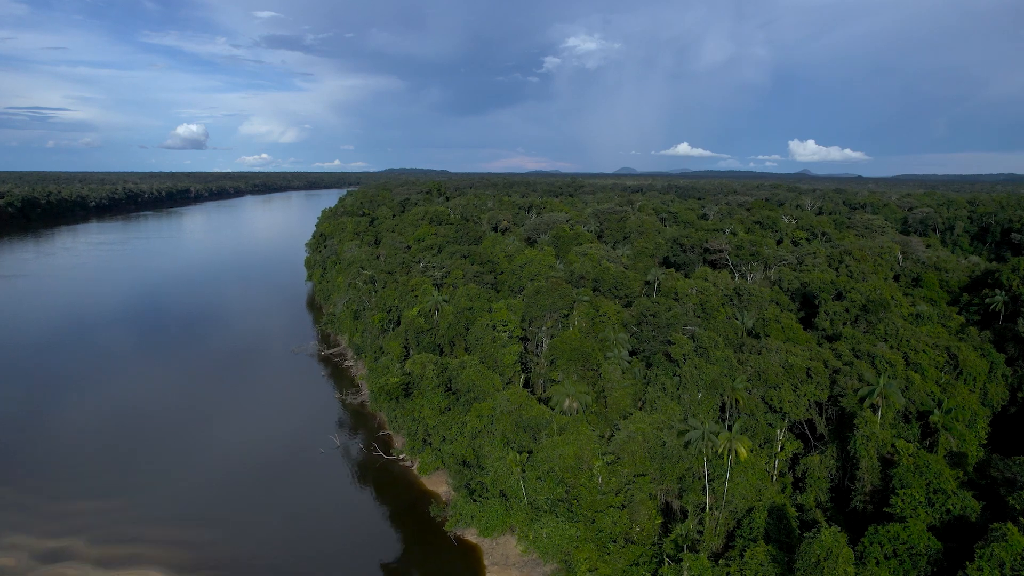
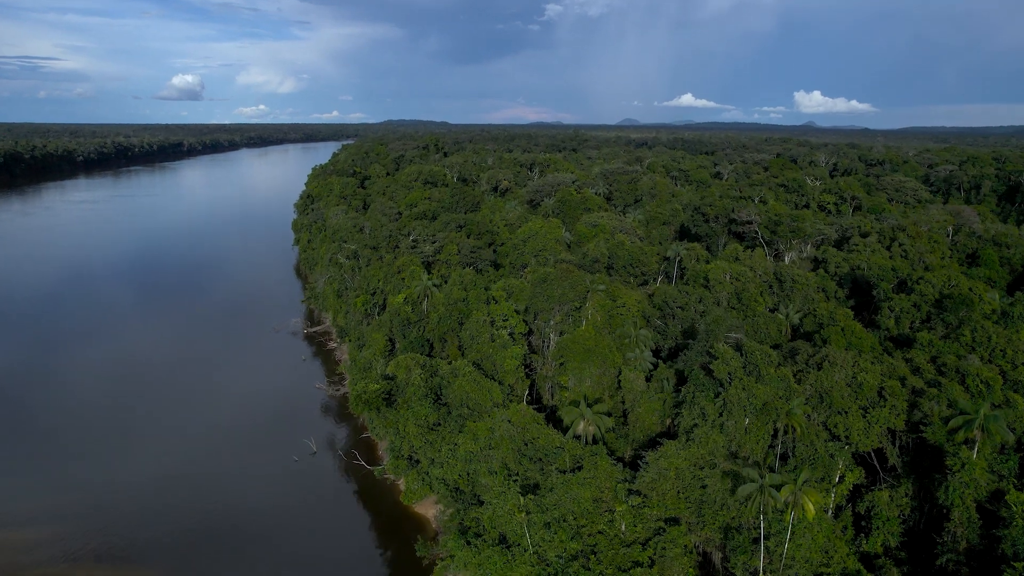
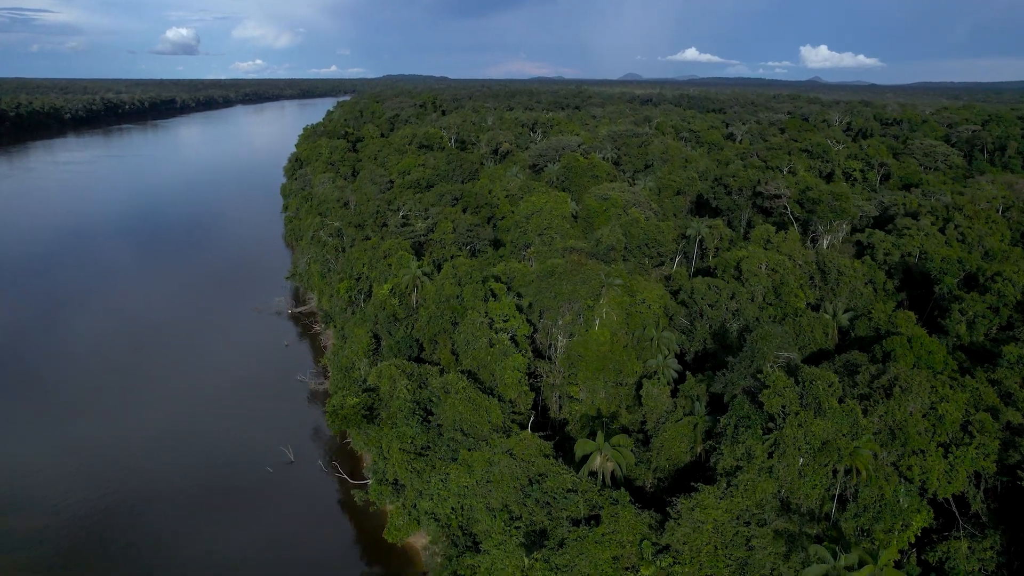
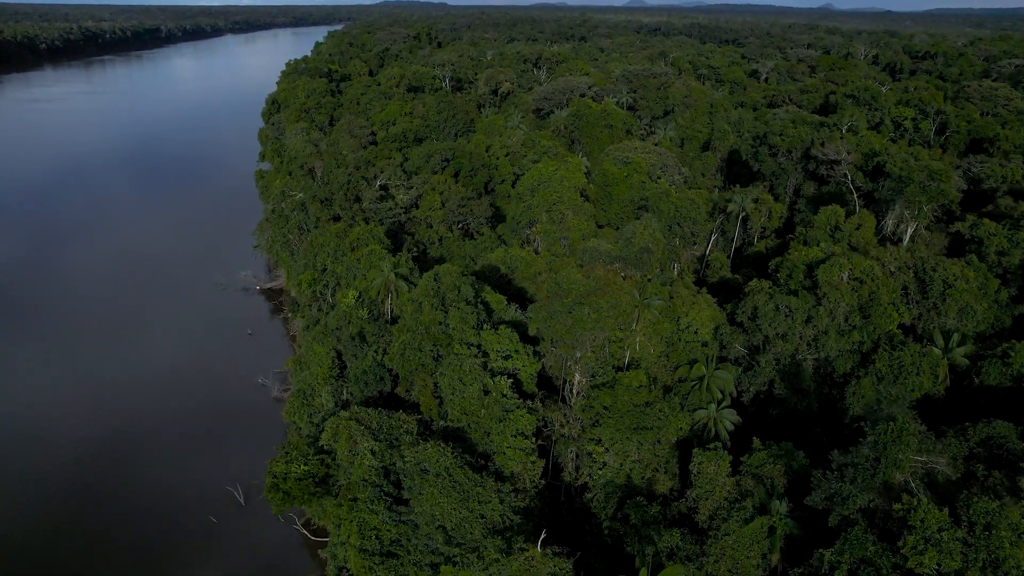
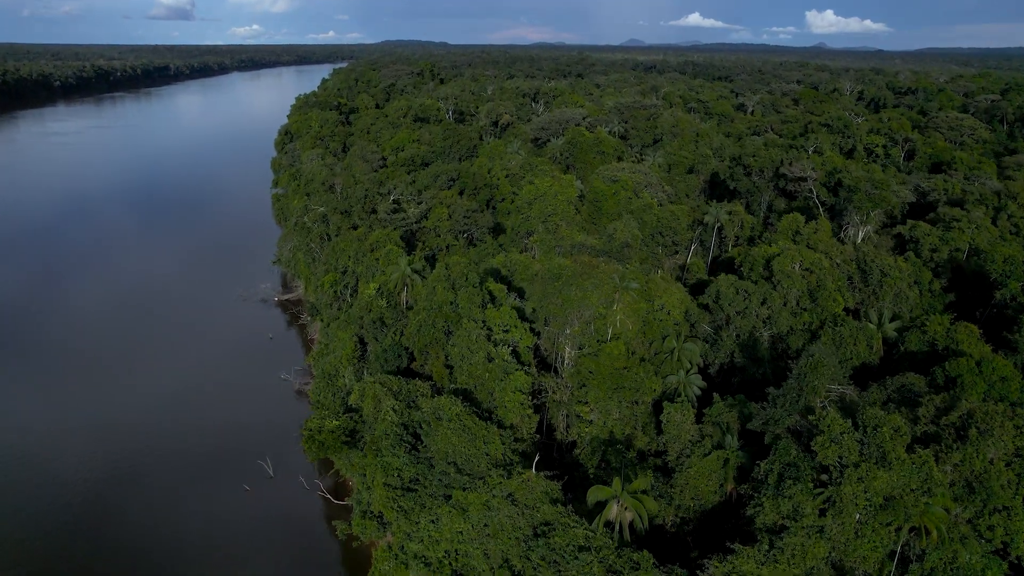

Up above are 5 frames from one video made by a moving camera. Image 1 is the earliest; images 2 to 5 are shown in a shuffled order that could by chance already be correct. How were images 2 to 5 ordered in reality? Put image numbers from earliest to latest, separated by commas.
2, 3, 5, 4
